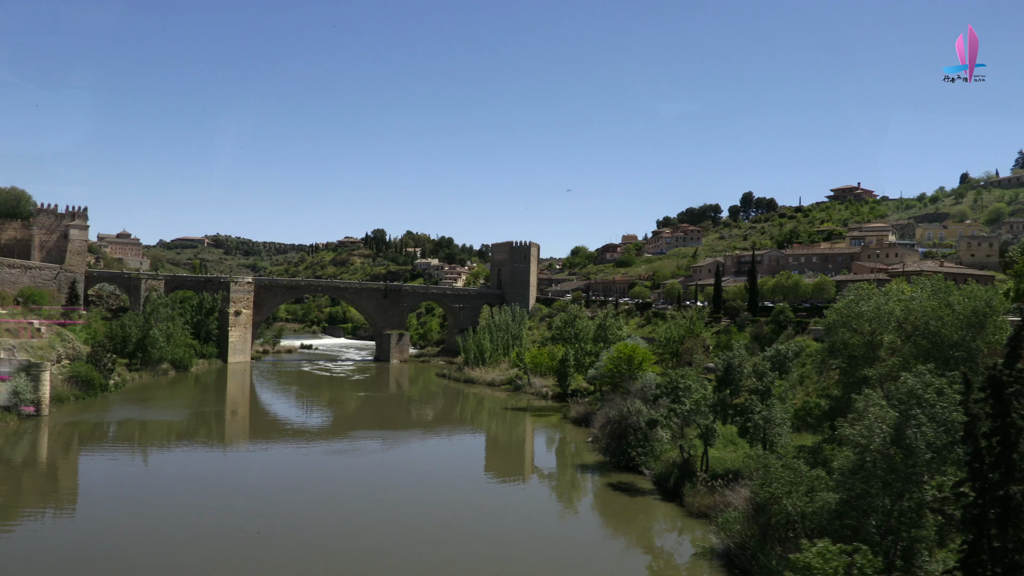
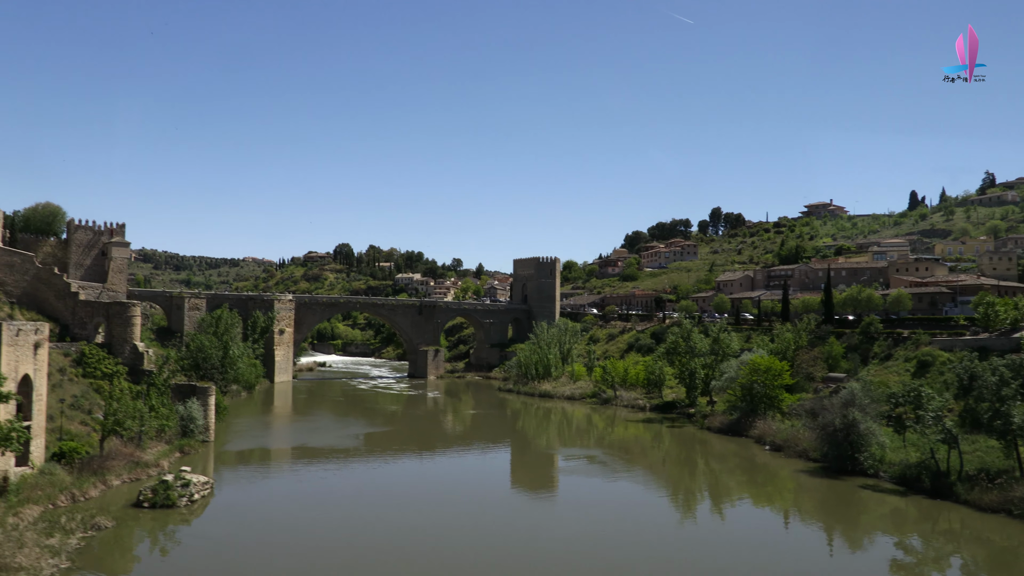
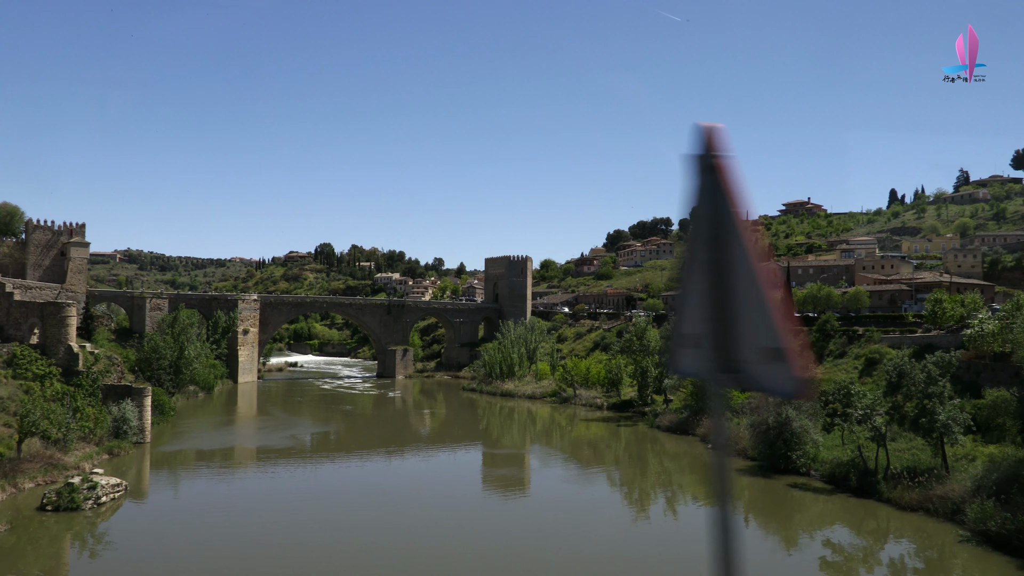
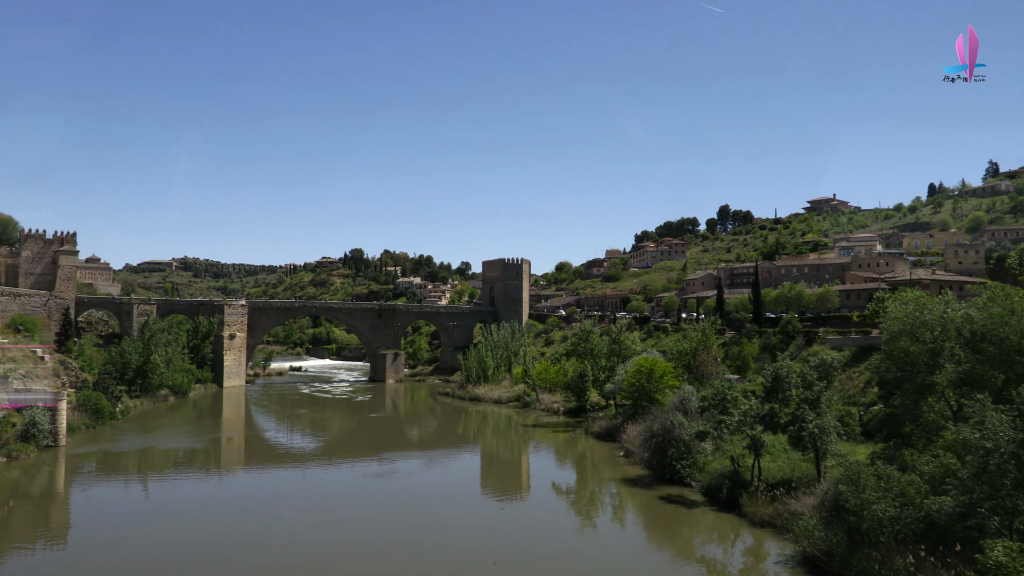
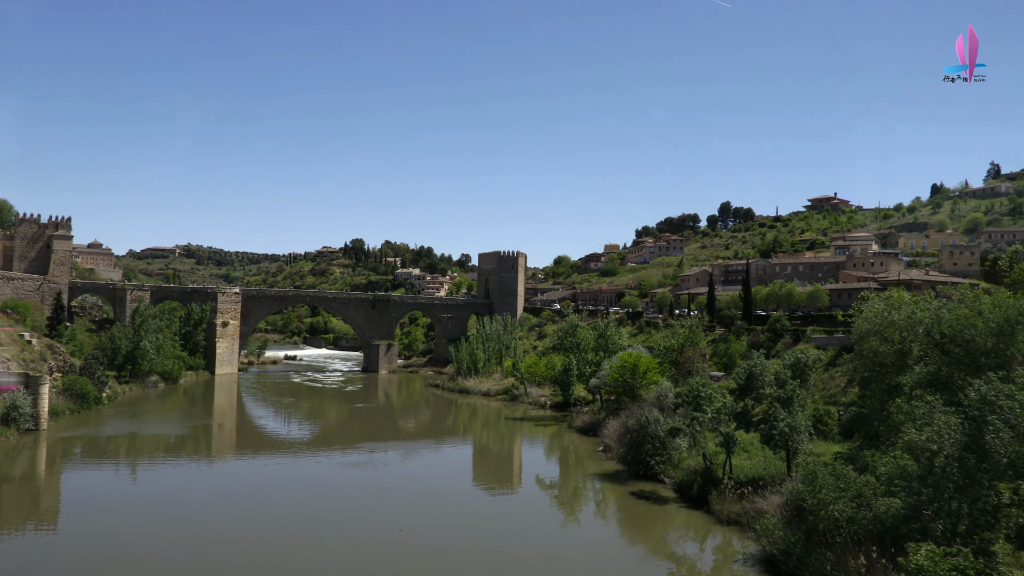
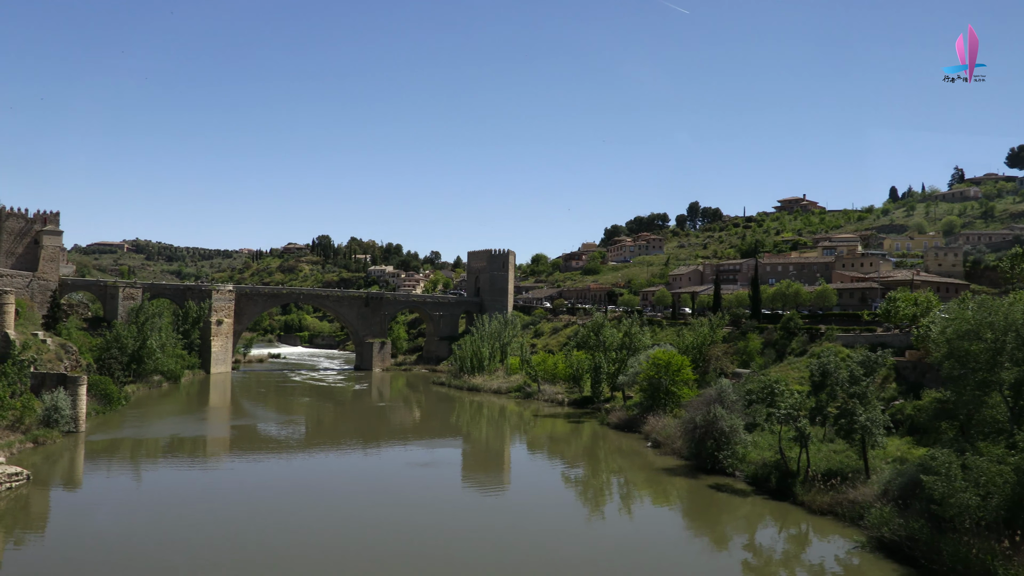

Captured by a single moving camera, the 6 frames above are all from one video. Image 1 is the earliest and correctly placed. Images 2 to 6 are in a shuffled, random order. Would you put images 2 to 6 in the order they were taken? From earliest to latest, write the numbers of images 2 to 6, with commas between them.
5, 4, 6, 3, 2
